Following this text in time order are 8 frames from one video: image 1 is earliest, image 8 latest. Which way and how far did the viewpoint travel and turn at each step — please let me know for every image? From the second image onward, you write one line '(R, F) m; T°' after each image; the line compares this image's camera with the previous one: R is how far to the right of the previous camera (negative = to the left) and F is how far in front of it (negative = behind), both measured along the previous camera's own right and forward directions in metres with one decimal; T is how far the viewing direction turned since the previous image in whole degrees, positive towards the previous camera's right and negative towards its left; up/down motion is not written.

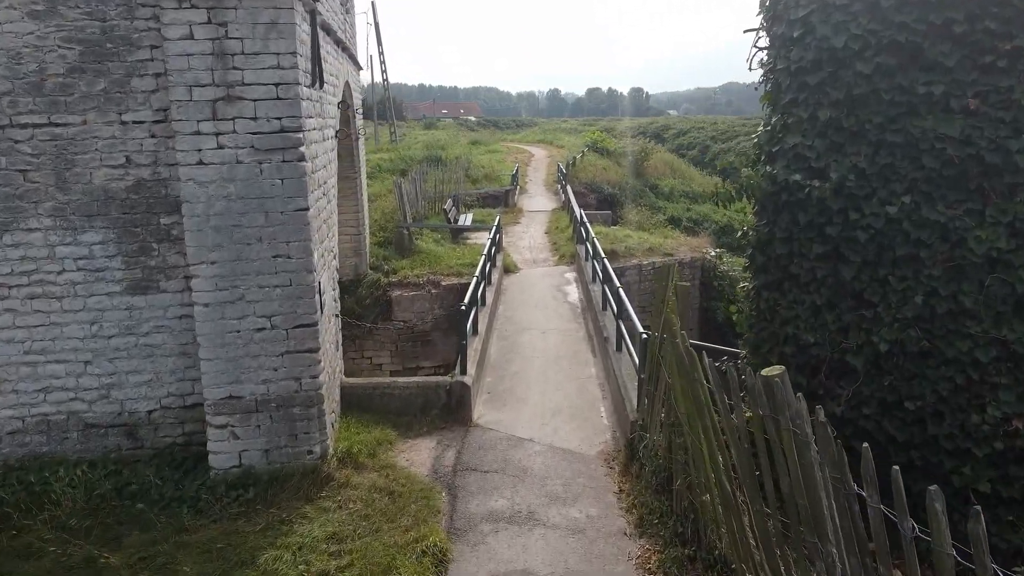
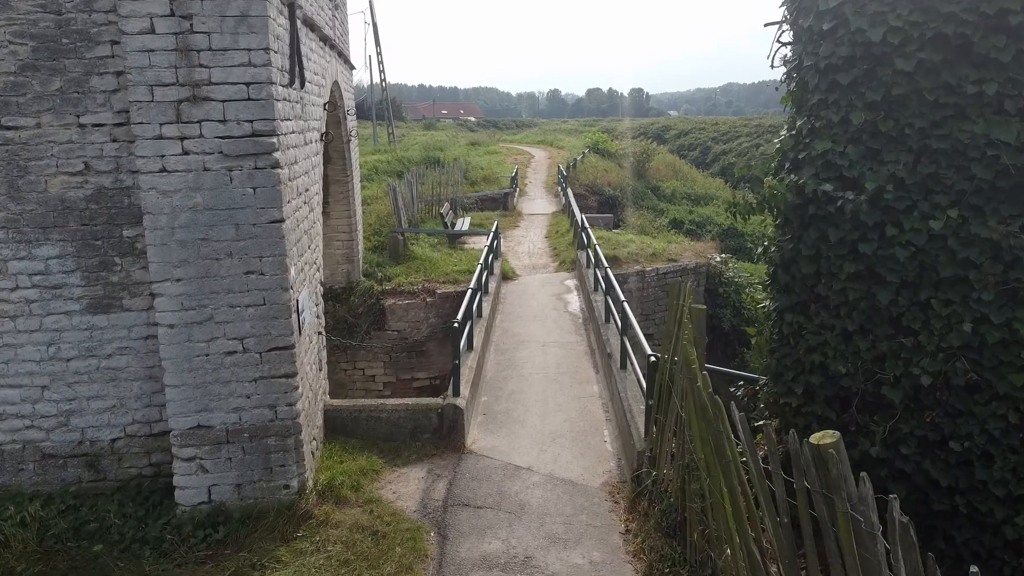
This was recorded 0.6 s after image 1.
(0.0, +0.4) m; 0°
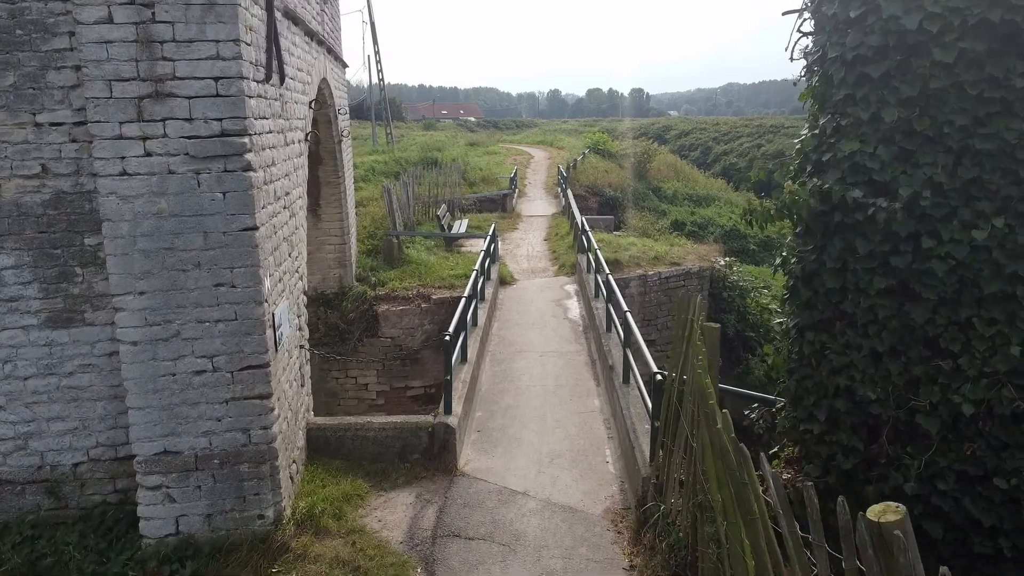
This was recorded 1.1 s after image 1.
(0.0, +0.3) m; 0°
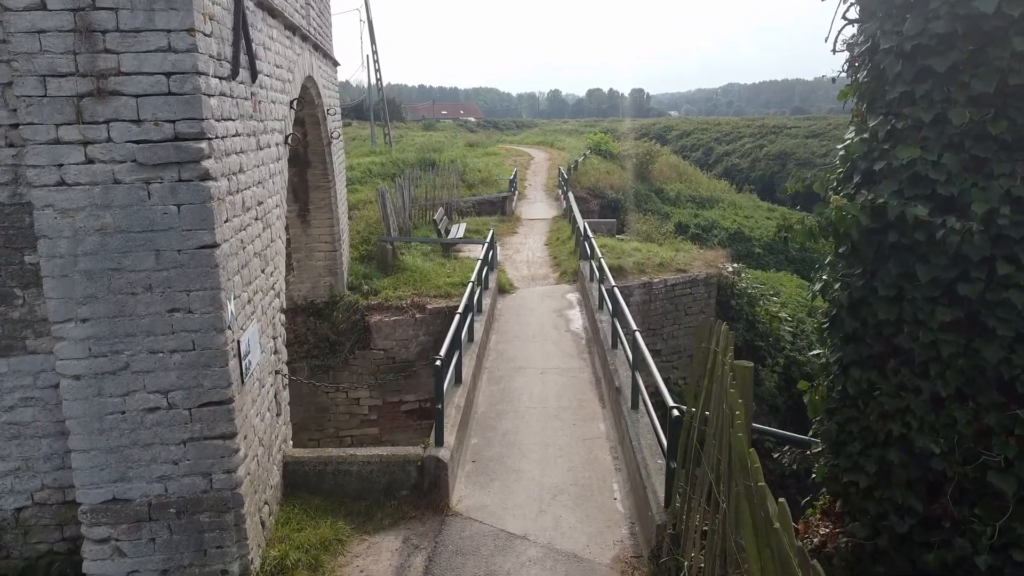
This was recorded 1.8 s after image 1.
(0.0, +0.5) m; 0°
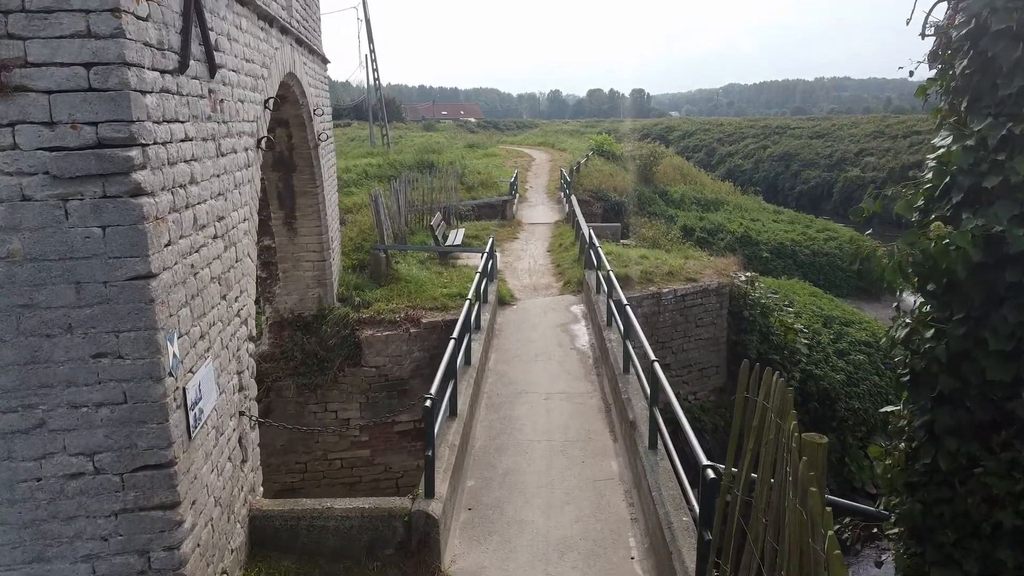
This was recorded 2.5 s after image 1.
(0.0, +0.6) m; 0°
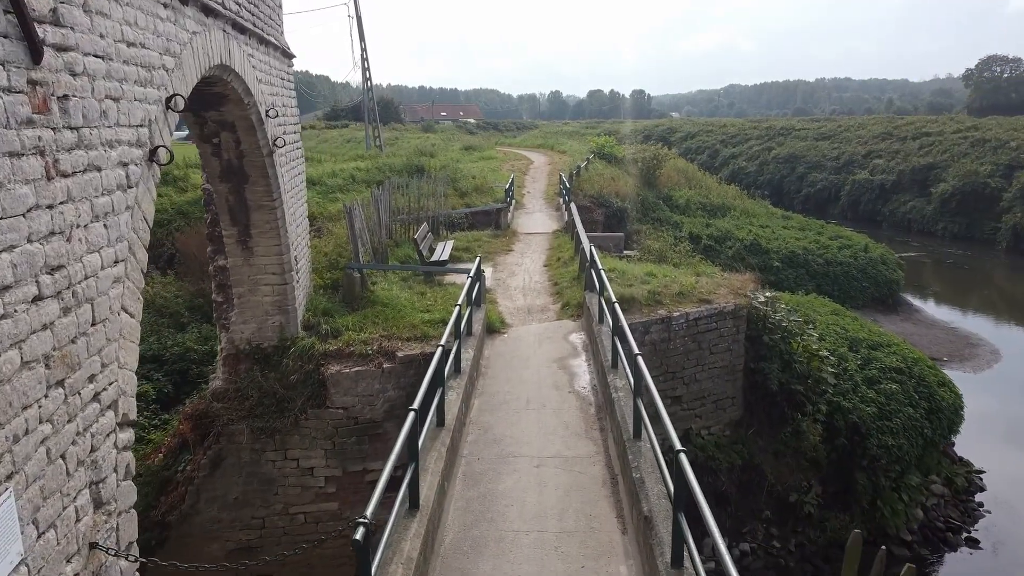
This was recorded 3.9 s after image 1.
(+0.1, +1.1) m; 0°
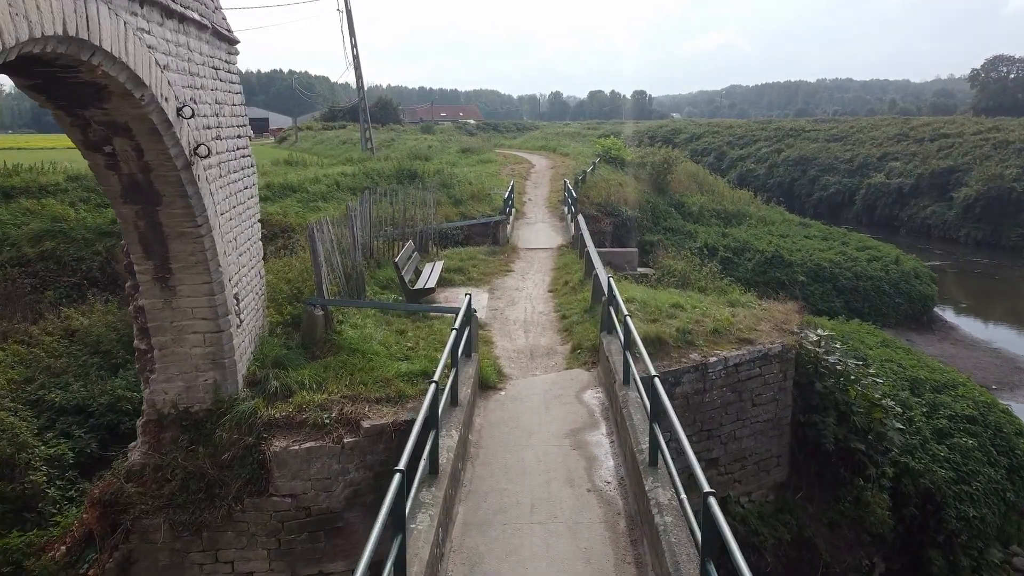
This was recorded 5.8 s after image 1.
(0.0, +1.7) m; 0°
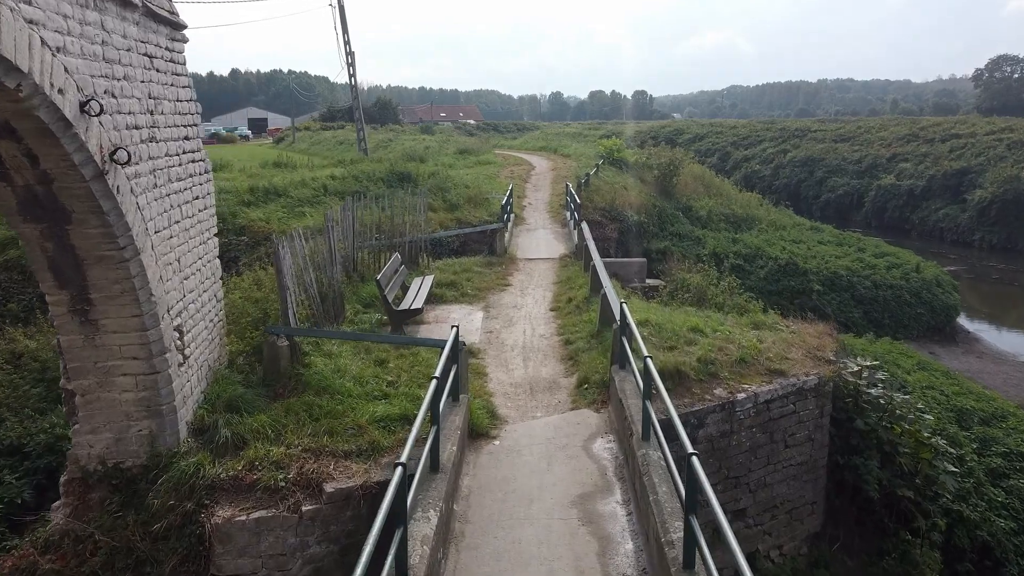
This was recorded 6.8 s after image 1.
(0.0, +1.0) m; 0°
